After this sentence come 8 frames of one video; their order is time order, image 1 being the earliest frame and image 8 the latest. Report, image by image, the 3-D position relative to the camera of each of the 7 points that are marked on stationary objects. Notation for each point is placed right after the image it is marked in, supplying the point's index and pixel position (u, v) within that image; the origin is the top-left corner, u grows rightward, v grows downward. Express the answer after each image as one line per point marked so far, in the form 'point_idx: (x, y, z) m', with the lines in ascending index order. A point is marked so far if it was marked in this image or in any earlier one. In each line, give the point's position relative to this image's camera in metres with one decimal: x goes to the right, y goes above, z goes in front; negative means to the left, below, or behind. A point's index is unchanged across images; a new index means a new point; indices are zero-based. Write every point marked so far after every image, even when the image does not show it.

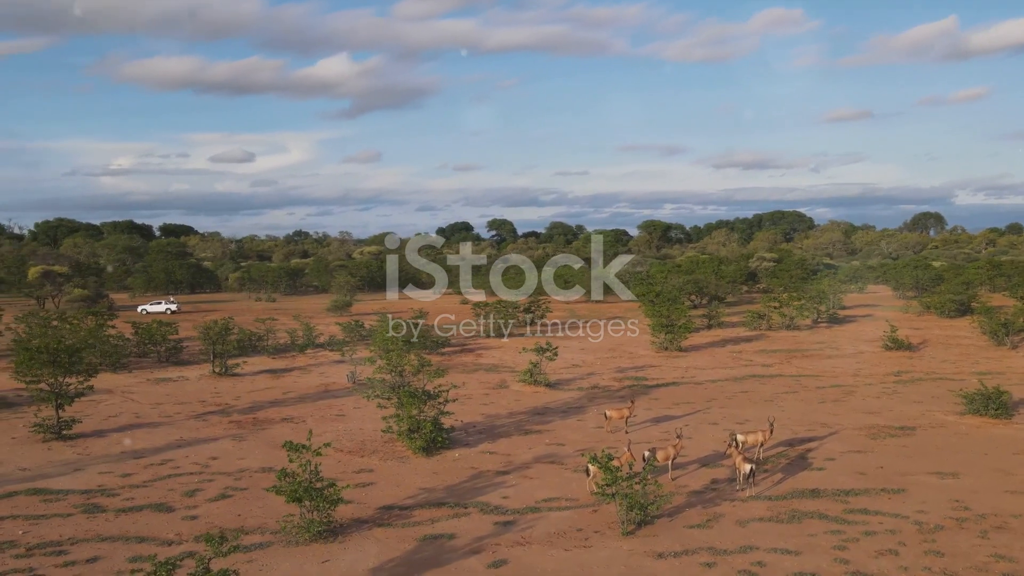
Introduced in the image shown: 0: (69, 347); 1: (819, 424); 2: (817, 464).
0: (-7.1, -1.0, +15.7) m
1: (+4.9, -2.2, +16.0) m
2: (+4.0, -2.3, +13.1) m
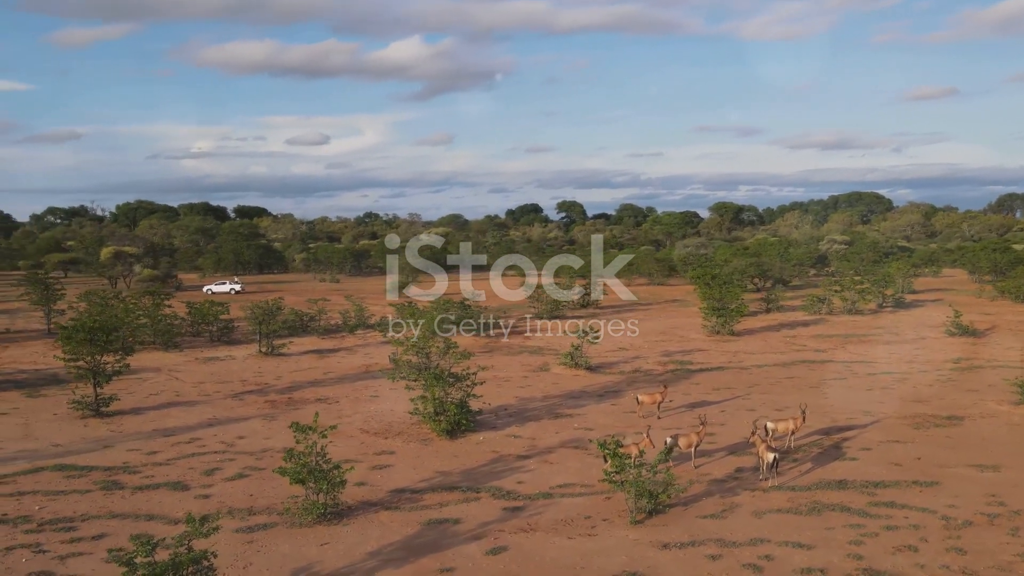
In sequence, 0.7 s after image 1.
0: (-6.6, -0.6, +15.9) m
1: (+5.4, -1.9, +15.4) m
2: (+4.3, -2.1, +12.6) m
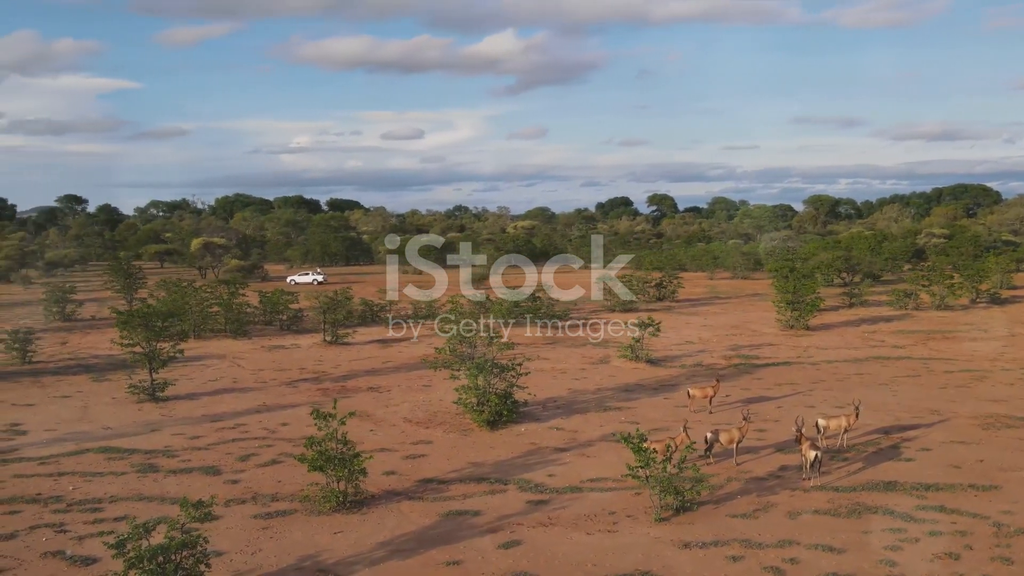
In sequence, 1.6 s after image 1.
0: (-5.8, -0.4, +16.2) m
1: (+6.1, -1.8, +14.6) m
2: (+4.7, -2.0, +11.9) m
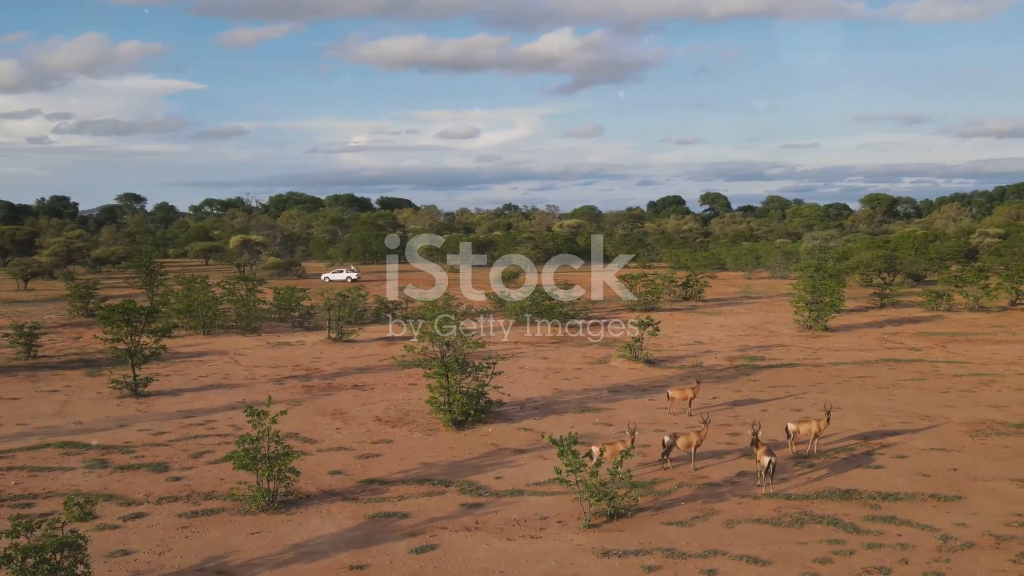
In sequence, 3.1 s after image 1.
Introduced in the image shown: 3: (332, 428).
0: (-6.1, -0.3, +16.3) m
1: (+5.7, -1.8, +14.0) m
2: (+4.2, -2.0, +11.4) m
3: (-2.4, -1.9, +13.4) m
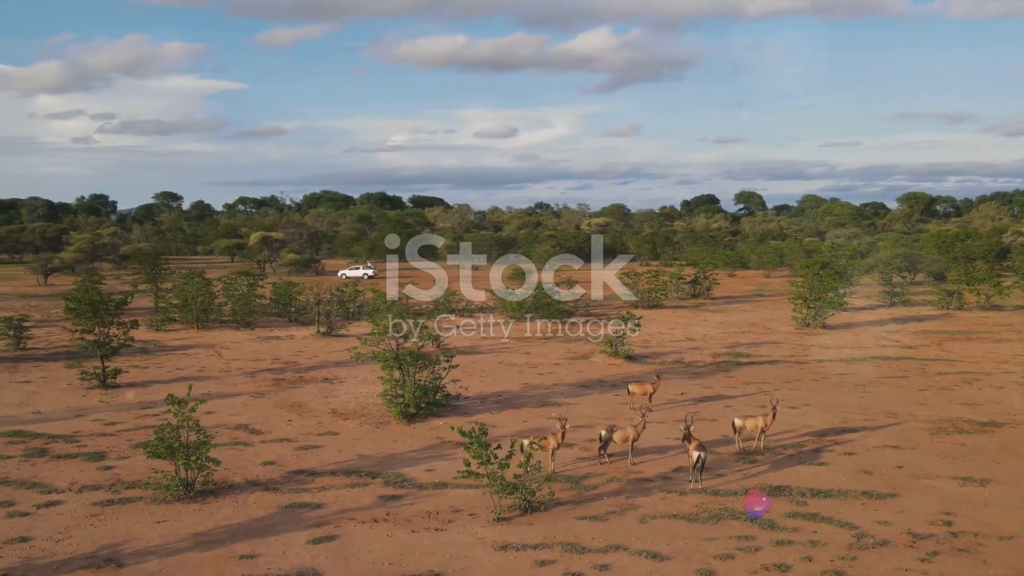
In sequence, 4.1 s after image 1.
0: (-6.6, -0.2, +16.4) m
1: (+5.1, -1.7, +13.7) m
2: (+3.5, -1.9, +11.1) m
3: (-3.1, -1.8, +13.4) m
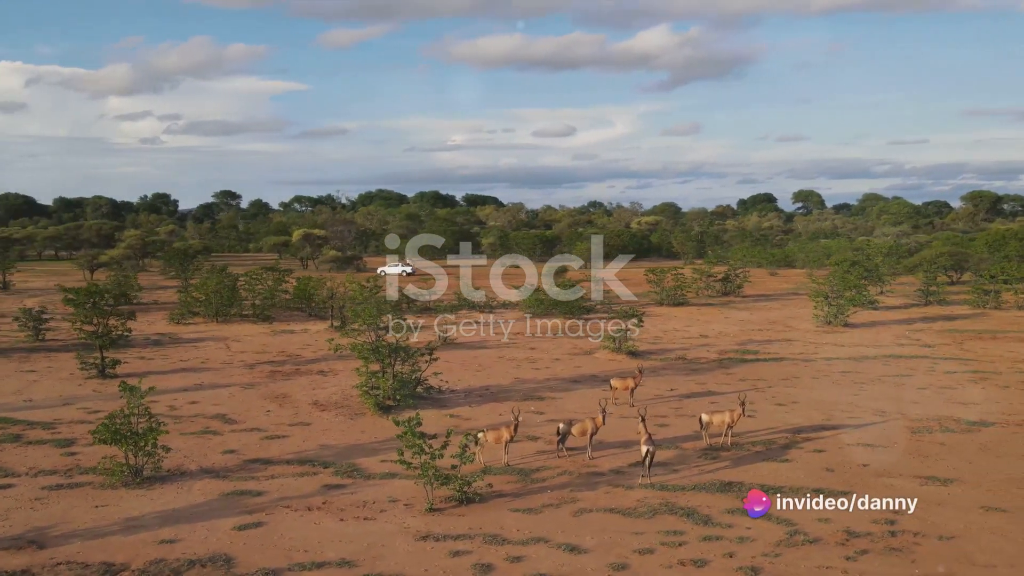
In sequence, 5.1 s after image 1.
0: (-6.7, -0.1, +16.7) m
1: (+4.8, -1.7, +13.3) m
2: (+3.0, -1.8, +10.8) m
3: (-3.4, -1.7, +13.5) m
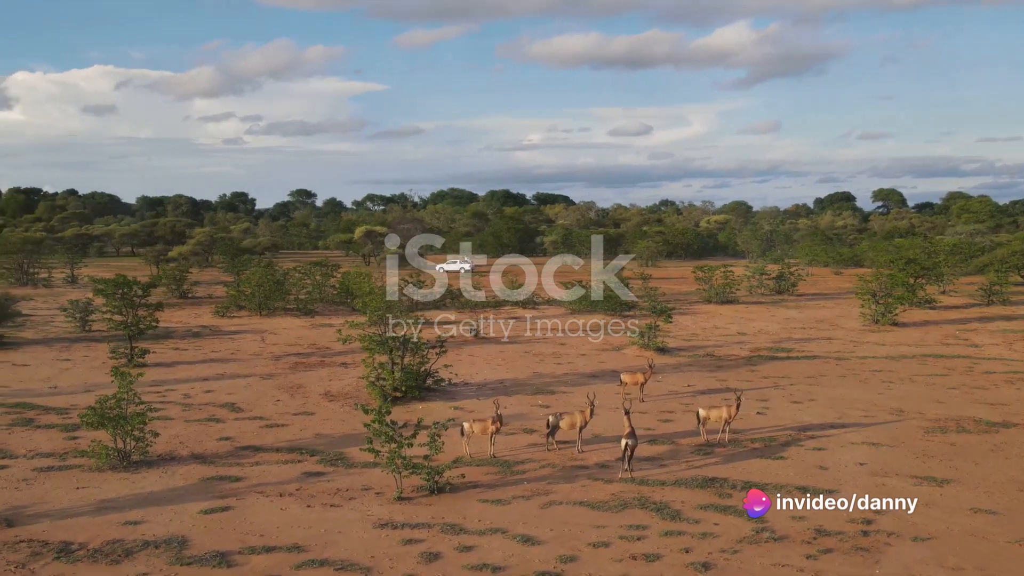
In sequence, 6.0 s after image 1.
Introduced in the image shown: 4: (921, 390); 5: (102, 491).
0: (-6.3, +0.1, +17.1) m
1: (+4.9, -1.6, +12.9) m
2: (+2.9, -1.8, +10.5) m
3: (-3.3, -1.5, +13.6) m
4: (+6.1, -1.5, +14.7) m
5: (-3.7, -1.8, +8.9) m
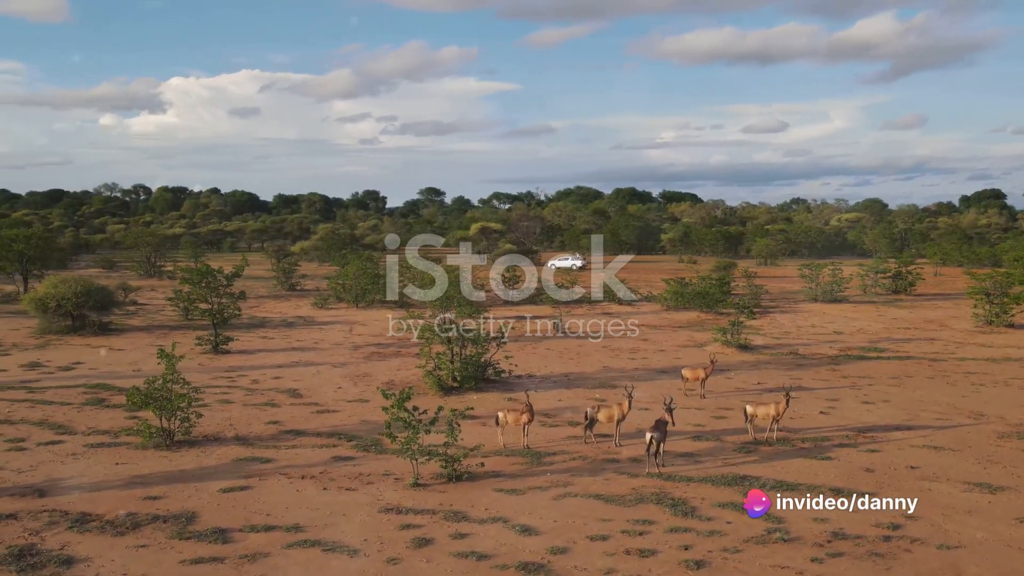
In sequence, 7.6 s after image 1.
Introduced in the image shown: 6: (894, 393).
0: (-5.0, +0.2, +17.7) m
1: (+5.5, -1.5, +12.1) m
2: (+3.3, -1.7, +10.0) m
3: (-2.5, -1.4, +13.9) m
4: (+7.0, -1.5, +13.7) m
5: (-3.5, -1.7, +9.2) m
6: (+5.3, -1.4, +13.7) m
